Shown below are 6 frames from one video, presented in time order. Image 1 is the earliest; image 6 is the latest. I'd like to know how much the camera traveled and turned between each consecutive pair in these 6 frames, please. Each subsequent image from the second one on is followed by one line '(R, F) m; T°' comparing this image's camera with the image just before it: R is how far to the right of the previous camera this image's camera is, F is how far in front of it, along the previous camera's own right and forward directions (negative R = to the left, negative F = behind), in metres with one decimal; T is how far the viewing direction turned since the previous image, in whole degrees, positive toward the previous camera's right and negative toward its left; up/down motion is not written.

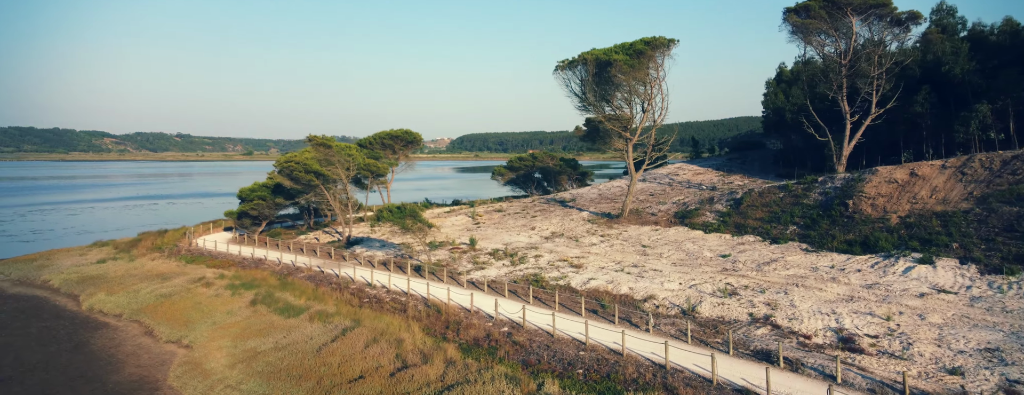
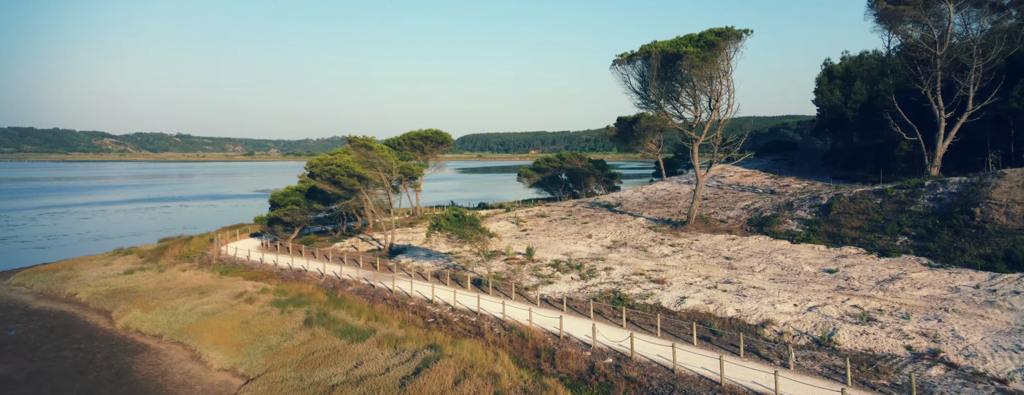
(-2.7, +2.3) m; -1°
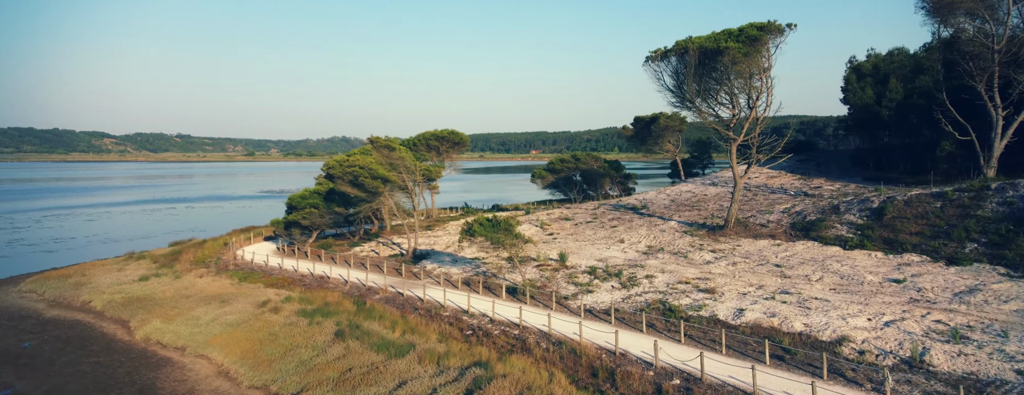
(-1.4, +1.3) m; -1°
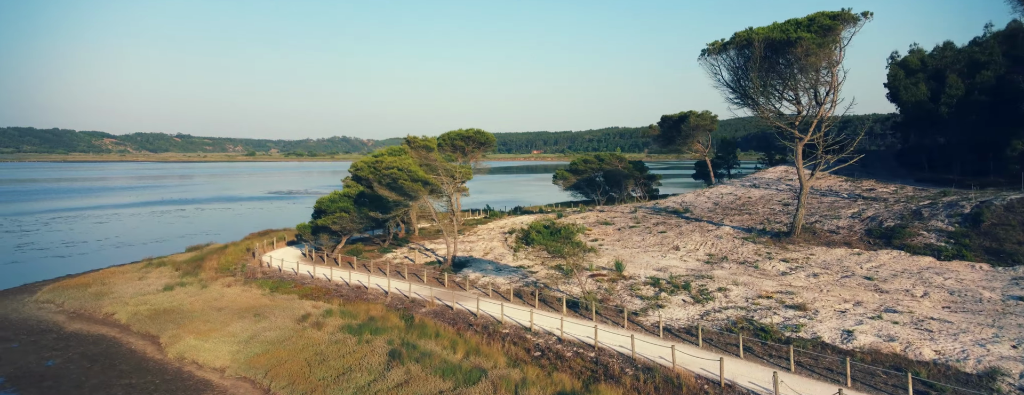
(-2.1, +2.0) m; -1°
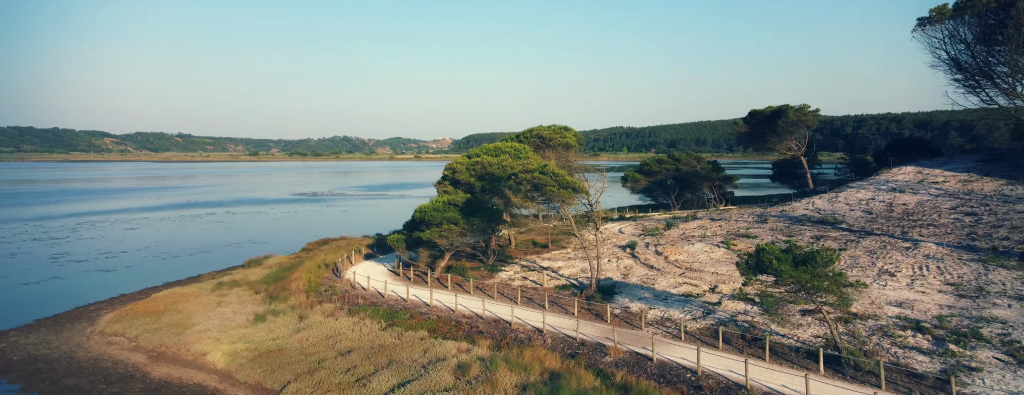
(-6.5, +5.6) m; -2°
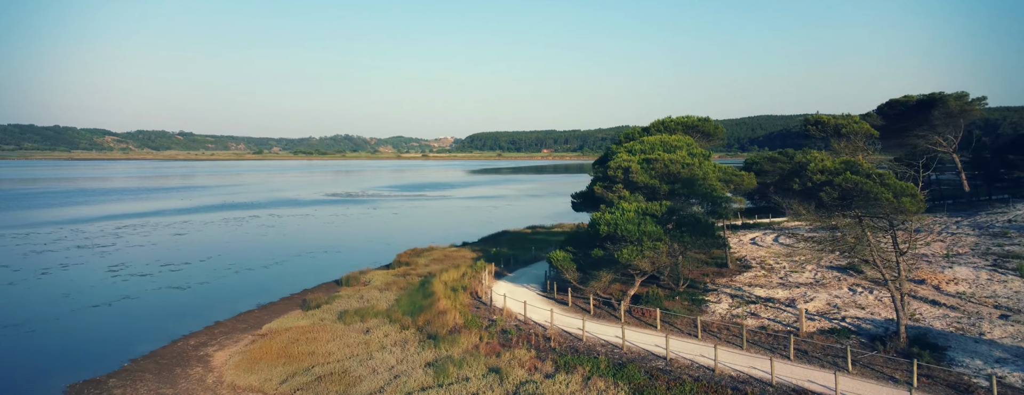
(-8.6, +7.1) m; -3°
